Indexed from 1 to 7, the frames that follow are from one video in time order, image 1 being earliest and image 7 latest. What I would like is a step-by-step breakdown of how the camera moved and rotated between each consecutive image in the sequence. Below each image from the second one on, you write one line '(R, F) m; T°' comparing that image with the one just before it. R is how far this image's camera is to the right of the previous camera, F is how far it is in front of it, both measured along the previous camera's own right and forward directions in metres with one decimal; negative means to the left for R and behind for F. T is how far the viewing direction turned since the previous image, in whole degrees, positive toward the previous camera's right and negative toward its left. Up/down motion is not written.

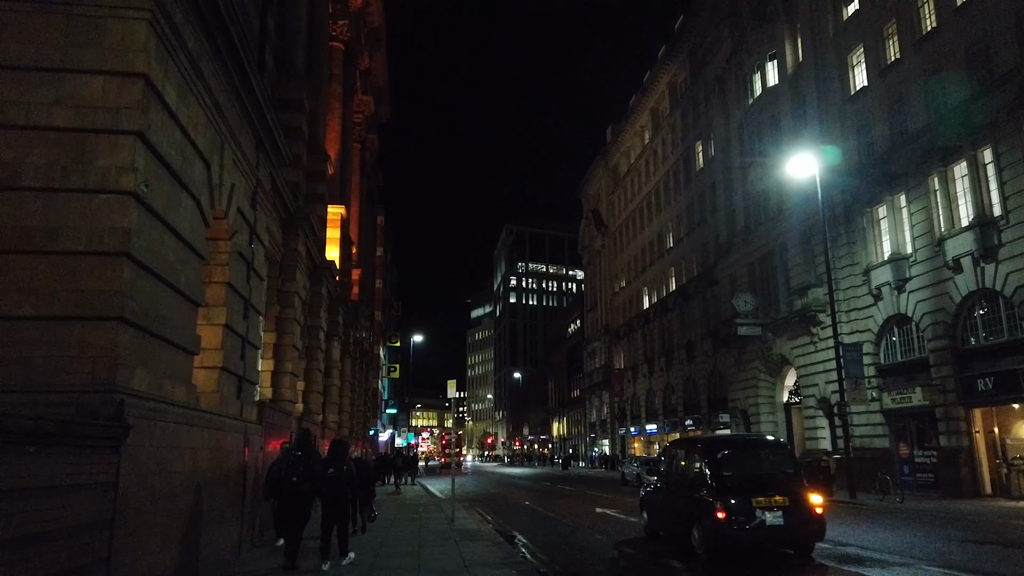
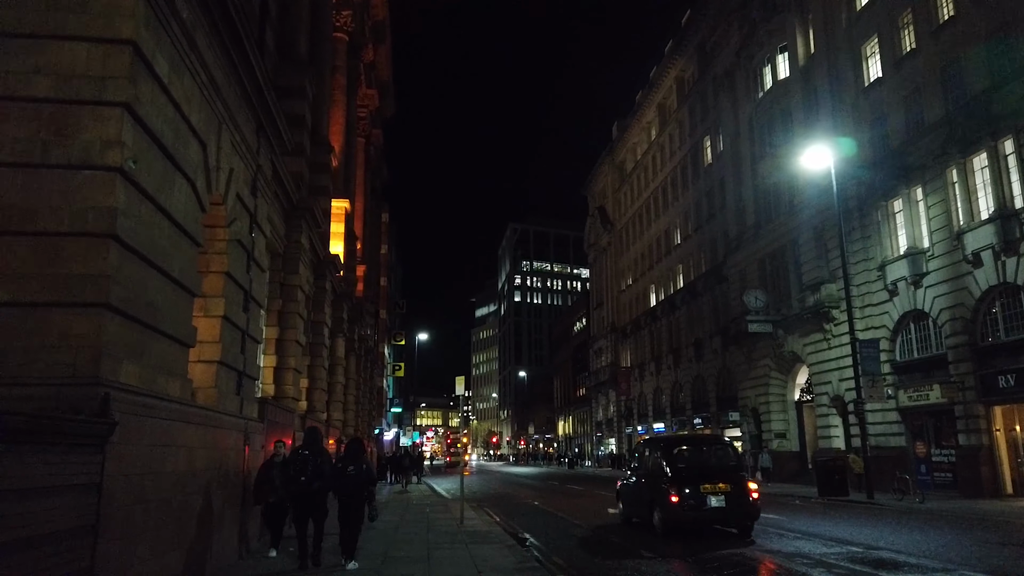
(-0.1, +0.6) m; 0°
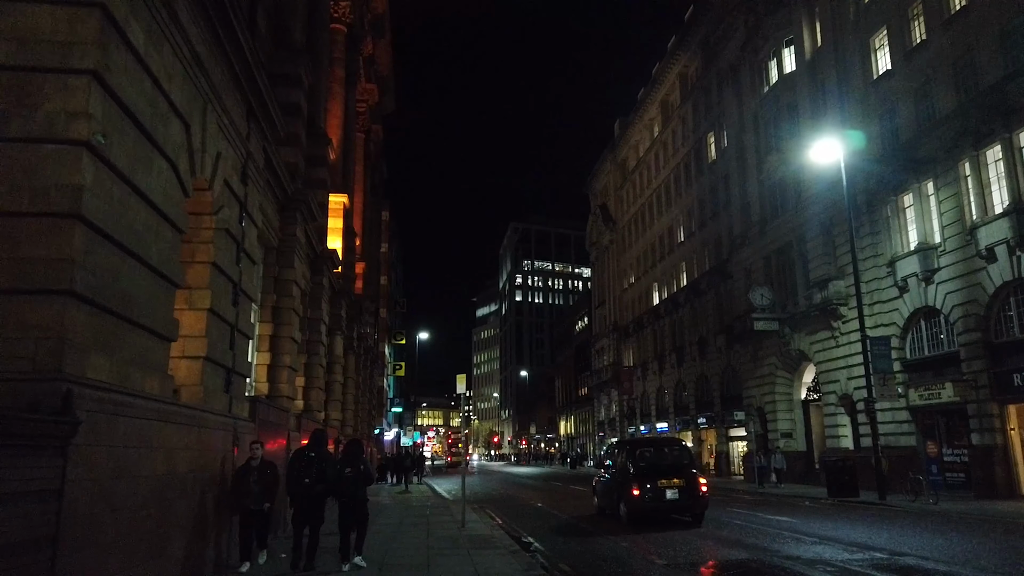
(0.0, +0.6) m; 0°
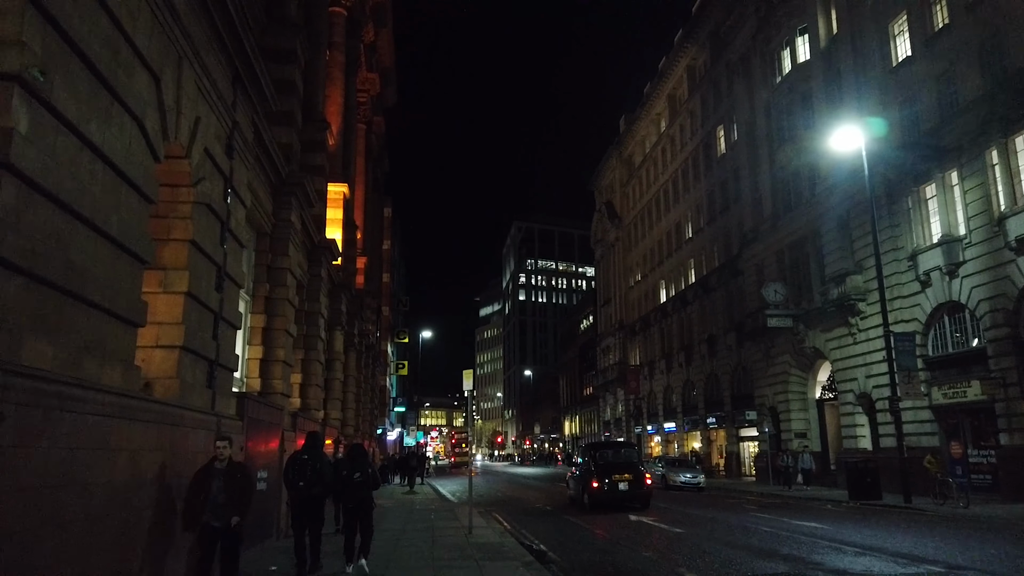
(-0.1, +1.0) m; 0°
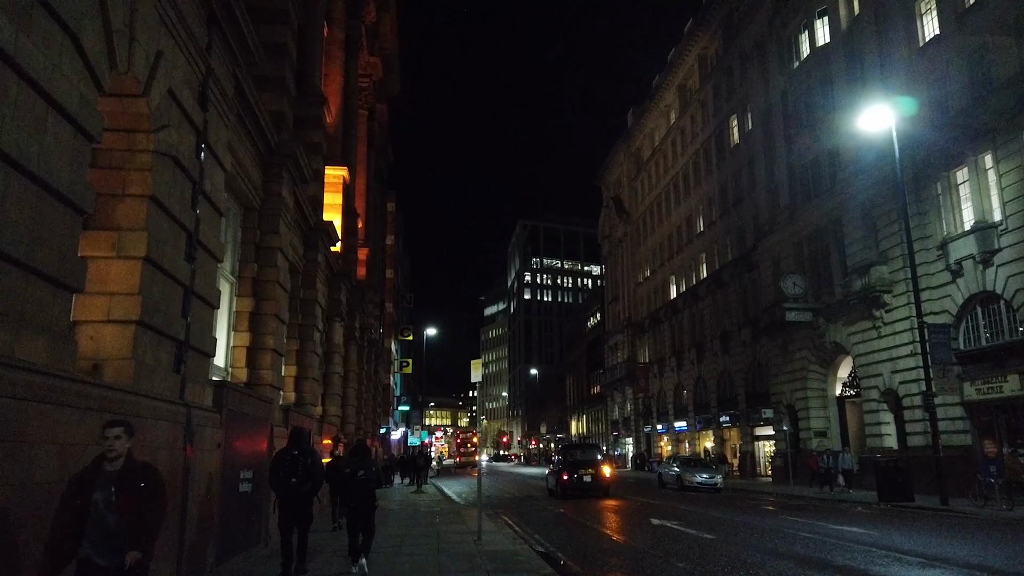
(-0.1, +1.3) m; 0°
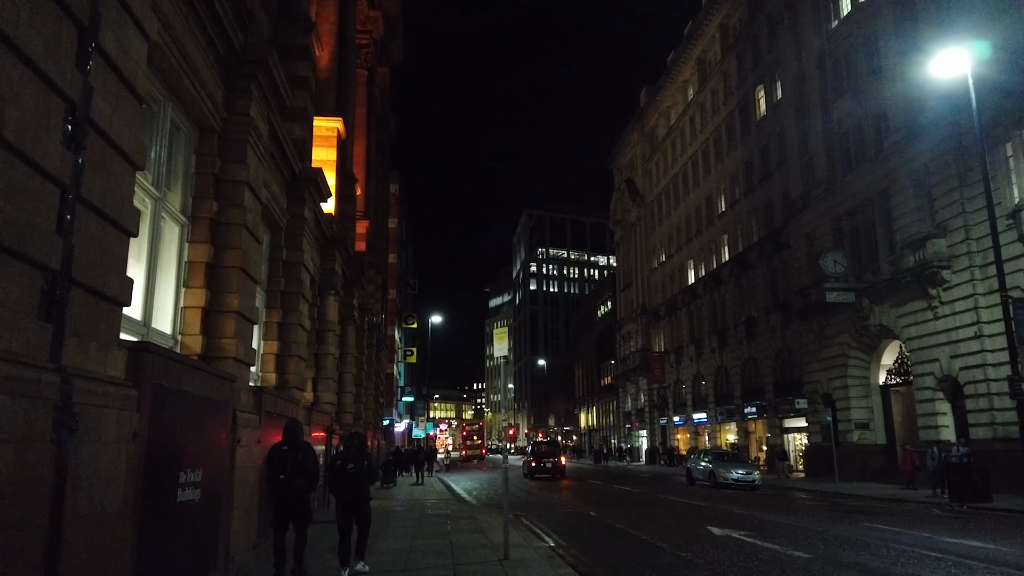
(-0.4, +2.9) m; 0°
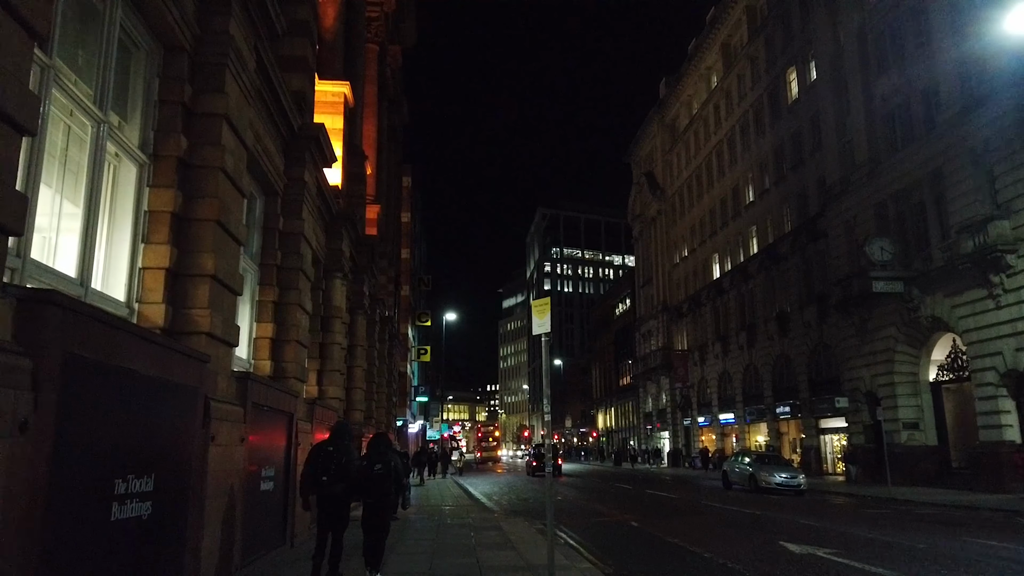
(-0.3, +2.0) m; -1°
